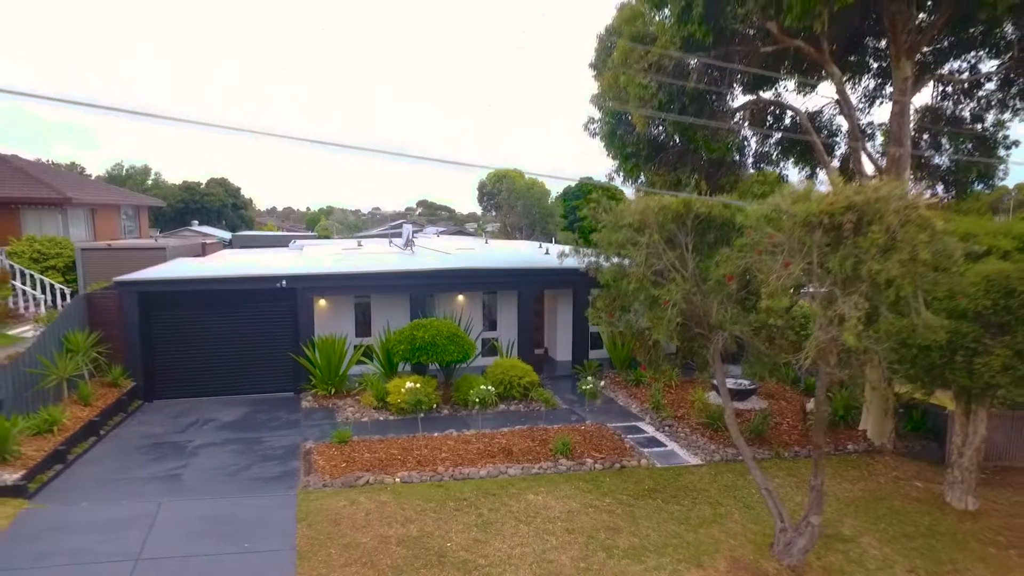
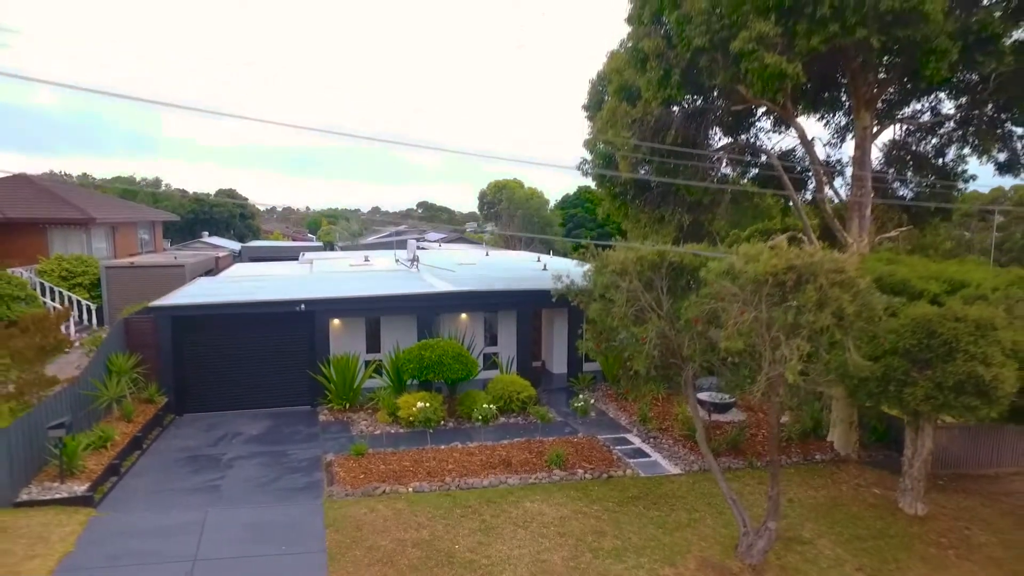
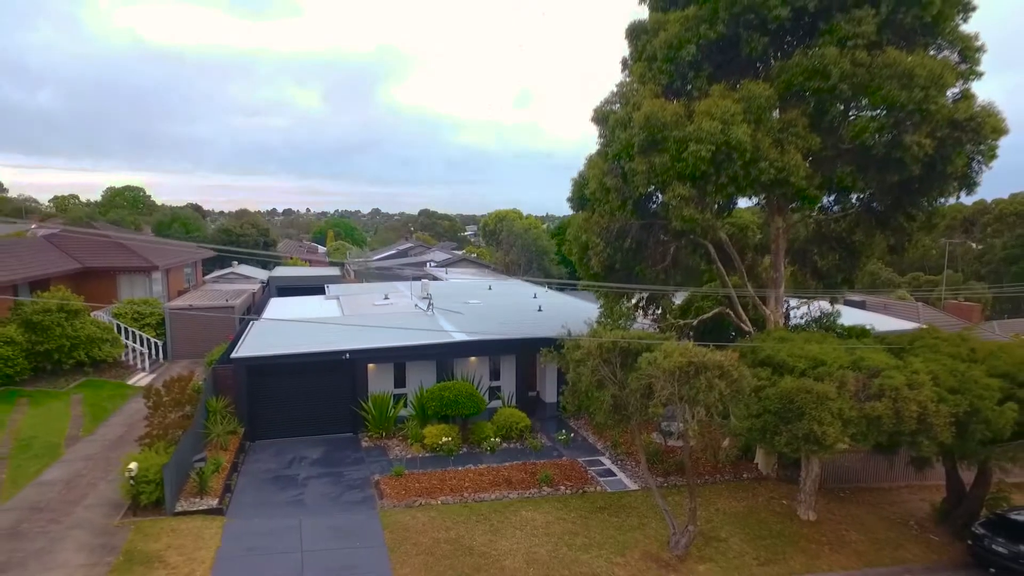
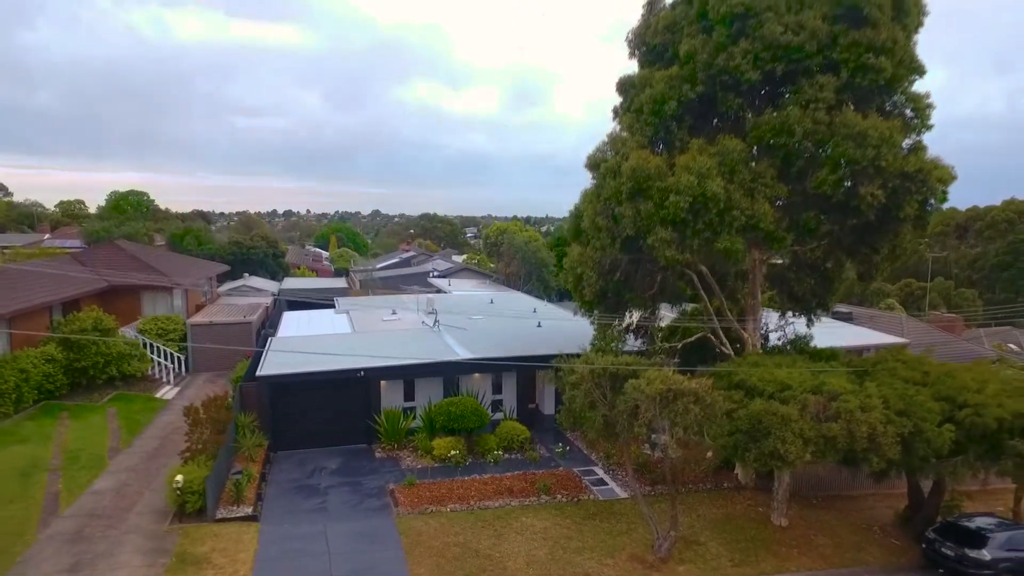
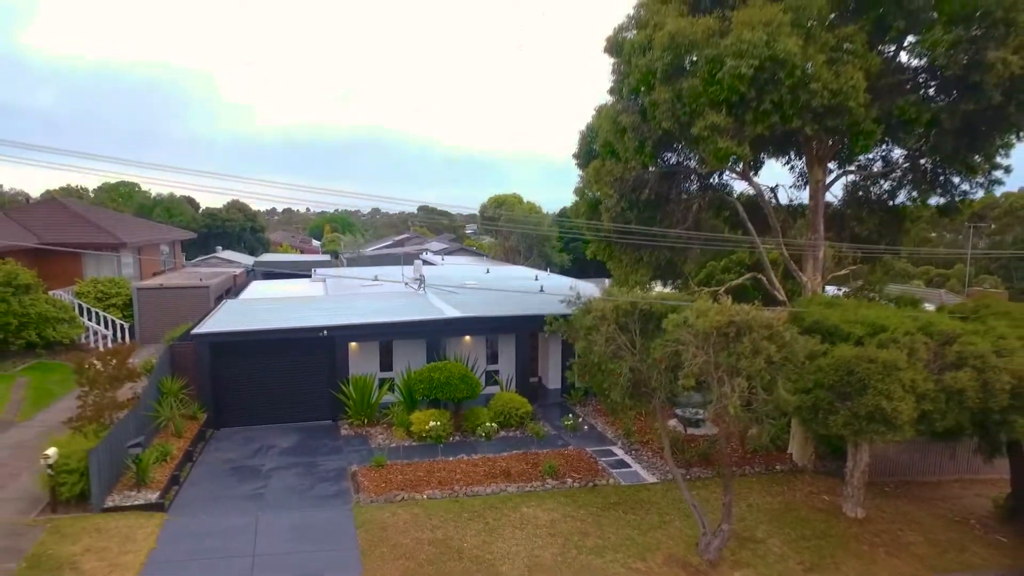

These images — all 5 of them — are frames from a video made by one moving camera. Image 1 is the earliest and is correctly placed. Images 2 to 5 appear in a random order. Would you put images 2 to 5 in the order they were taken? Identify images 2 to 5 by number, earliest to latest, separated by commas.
2, 5, 3, 4
